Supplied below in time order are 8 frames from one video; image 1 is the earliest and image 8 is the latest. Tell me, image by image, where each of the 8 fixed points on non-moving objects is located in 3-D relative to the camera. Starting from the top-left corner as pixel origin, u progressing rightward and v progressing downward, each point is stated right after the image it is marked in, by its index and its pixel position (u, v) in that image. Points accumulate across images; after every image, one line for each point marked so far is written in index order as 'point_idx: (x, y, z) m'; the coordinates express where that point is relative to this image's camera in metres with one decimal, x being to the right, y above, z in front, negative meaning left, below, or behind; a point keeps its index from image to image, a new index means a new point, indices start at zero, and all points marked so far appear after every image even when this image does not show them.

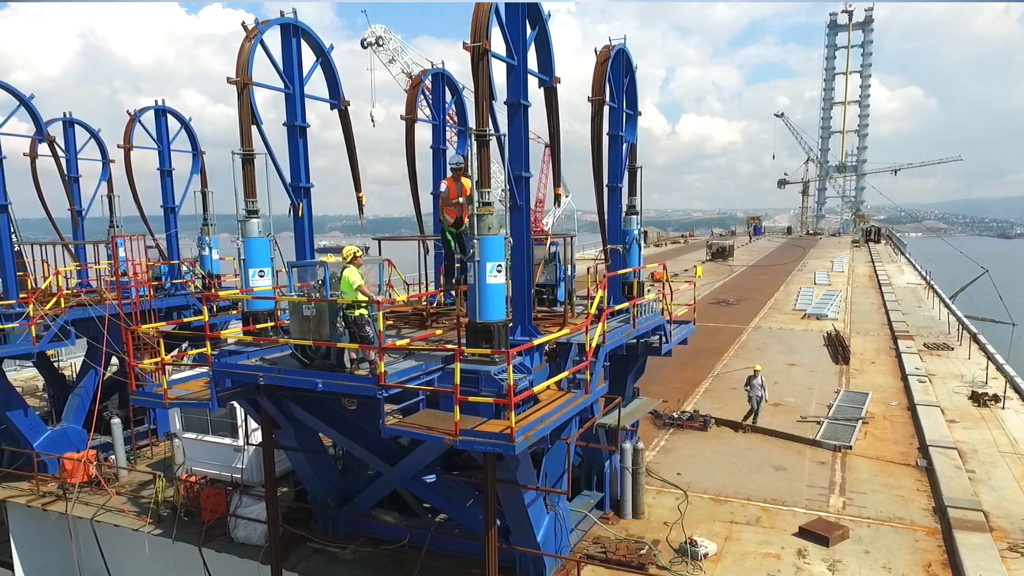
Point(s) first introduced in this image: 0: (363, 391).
0: (-1.6, -1.2, +7.1) m
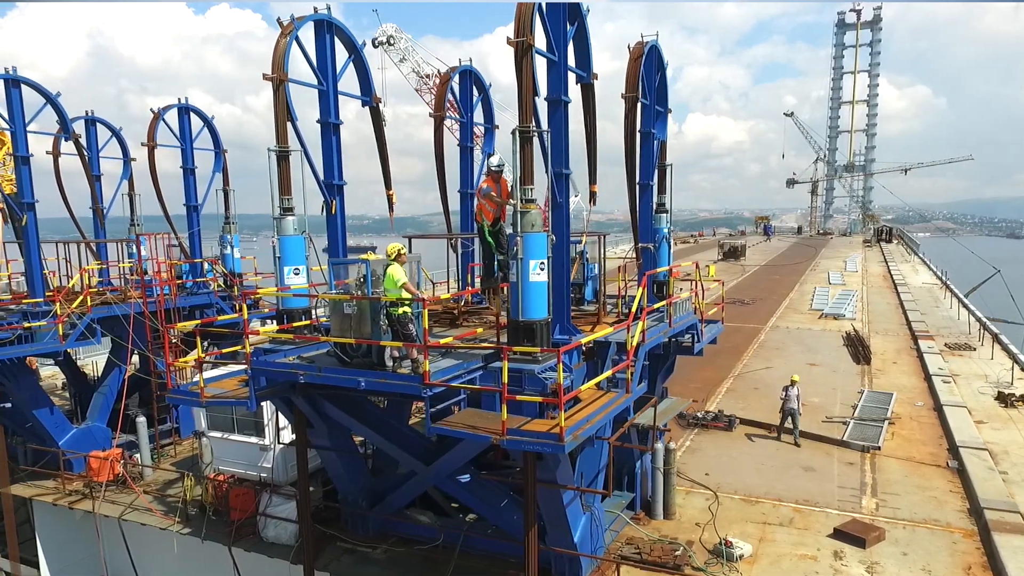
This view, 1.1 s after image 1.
0: (-1.1, -1.1, +7.0) m
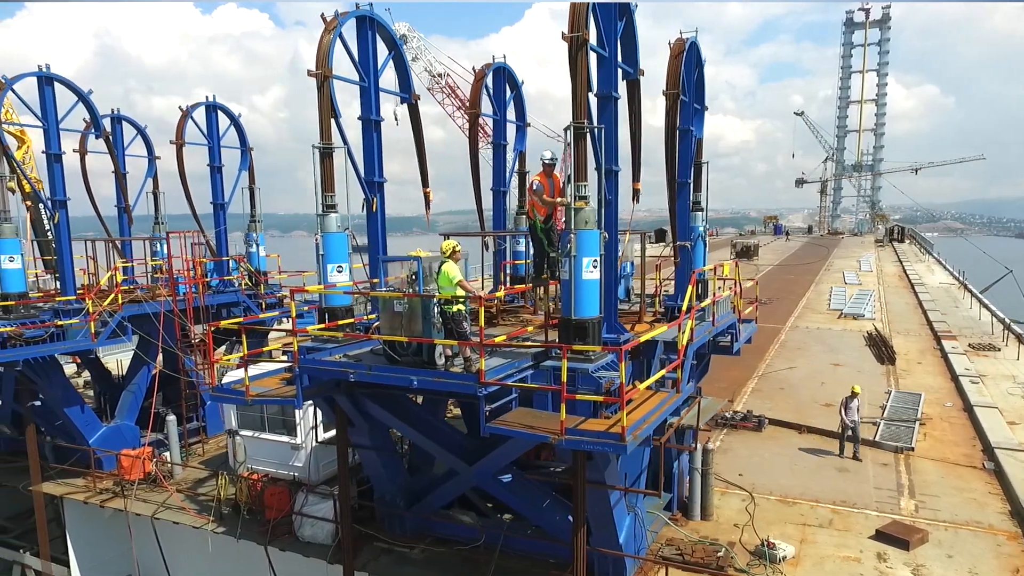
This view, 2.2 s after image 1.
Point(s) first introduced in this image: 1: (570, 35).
0: (-0.5, -1.1, +6.9) m
1: (+0.7, +3.0, +7.4) m
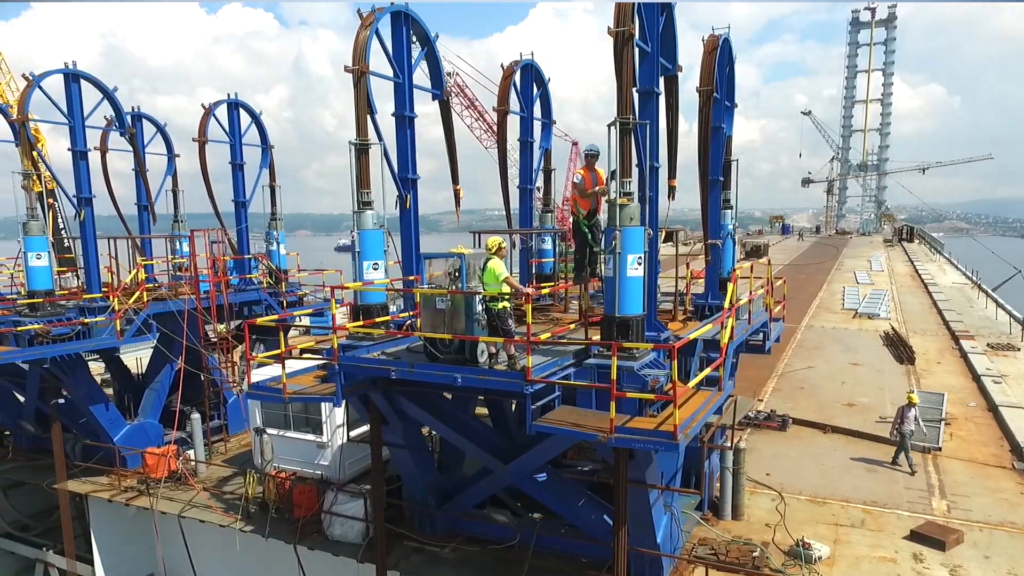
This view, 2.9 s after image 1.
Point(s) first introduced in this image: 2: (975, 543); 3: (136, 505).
0: (0.0, -1.1, +6.9) m
1: (+1.2, +3.0, +7.3) m
2: (+7.7, -4.2, +10.5) m
3: (-7.5, -4.3, +12.7) m
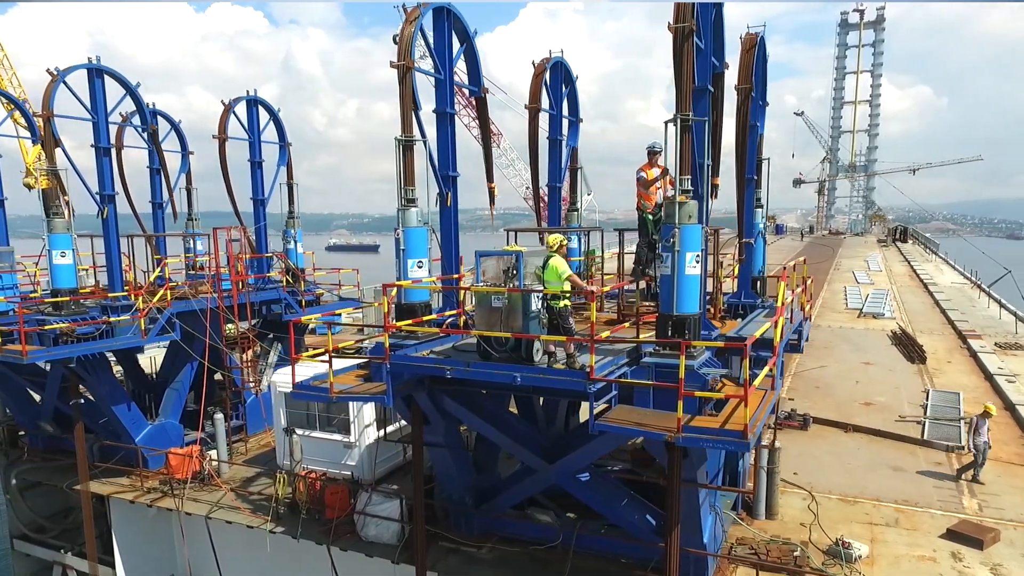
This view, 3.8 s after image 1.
0: (+0.6, -1.0, +6.8) m
1: (+1.9, +3.0, +7.3) m
2: (+8.3, -4.2, +10.5) m
3: (-6.9, -4.3, +12.5) m
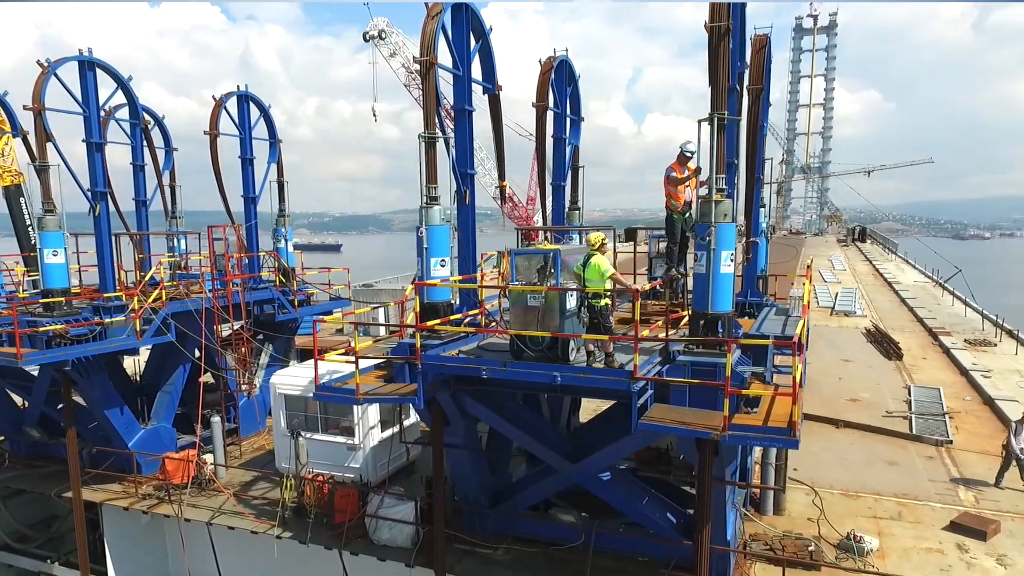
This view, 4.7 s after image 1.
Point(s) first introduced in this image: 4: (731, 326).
0: (+1.1, -1.0, +6.8) m
1: (+2.3, +3.0, +7.3) m
2: (+8.5, -4.2, +10.9) m
3: (-6.7, -4.3, +12.1) m
4: (+2.6, -0.4, +7.5) m
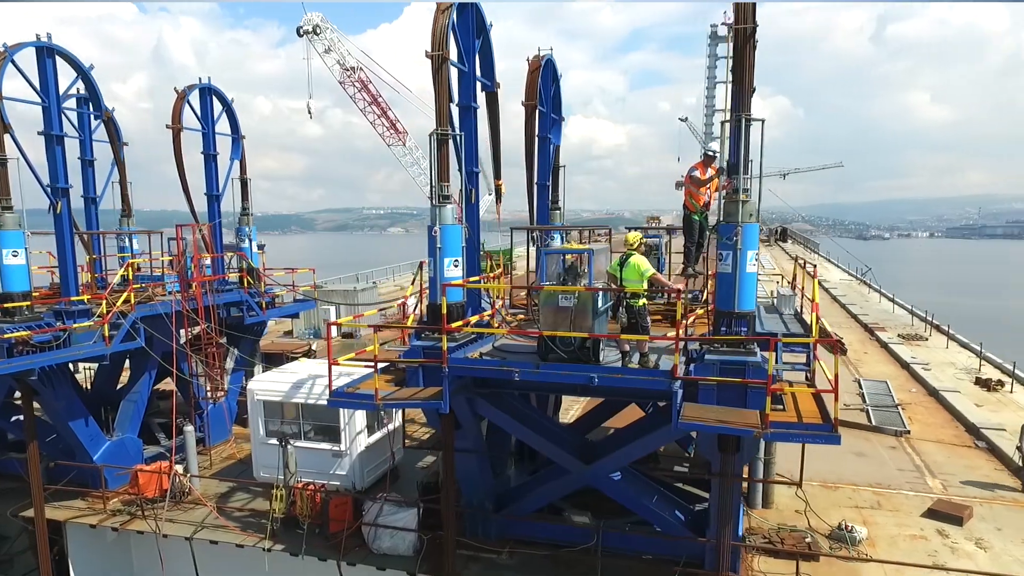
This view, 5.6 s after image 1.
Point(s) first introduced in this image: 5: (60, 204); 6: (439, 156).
0: (+1.5, -1.0, +6.8) m
1: (+2.6, +3.0, +7.4) m
2: (+8.5, -4.1, +11.6) m
3: (-6.8, -4.3, +11.4) m
4: (+2.9, -0.4, +7.6) m
5: (-8.6, +1.6, +12.1) m
6: (-1.0, +1.8, +8.6) m
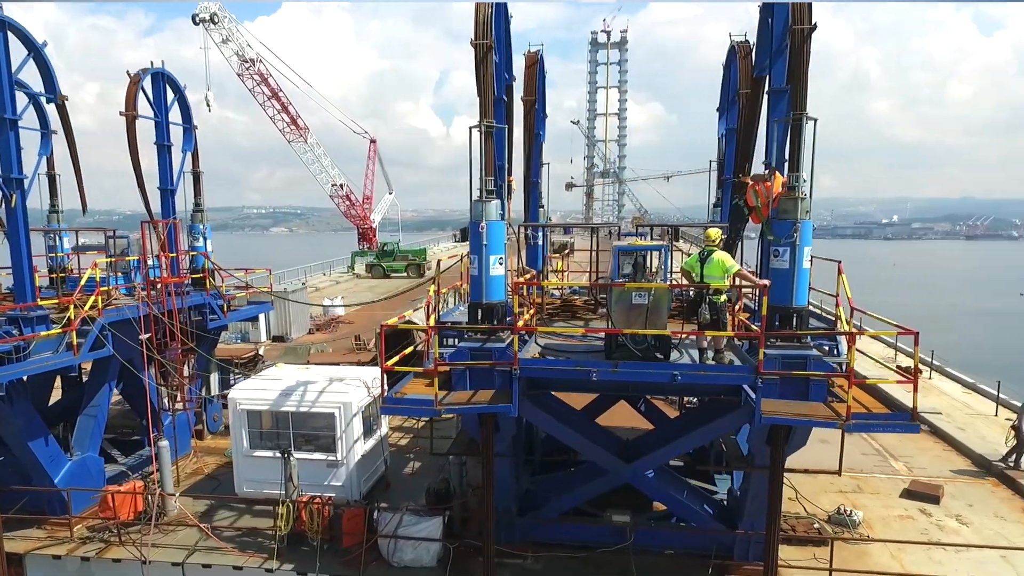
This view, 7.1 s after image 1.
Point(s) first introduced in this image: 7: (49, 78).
0: (+2.3, -1.0, +6.8) m
1: (+3.3, +3.1, +7.6) m
2: (+8.7, -4.1, +12.6) m
3: (-6.4, -4.3, +10.2) m
4: (+3.6, -0.4, +7.9) m
5: (-8.4, +1.6, +10.7) m
6: (-0.4, +1.8, +8.3) m
7: (-9.0, +4.1, +12.2) m
